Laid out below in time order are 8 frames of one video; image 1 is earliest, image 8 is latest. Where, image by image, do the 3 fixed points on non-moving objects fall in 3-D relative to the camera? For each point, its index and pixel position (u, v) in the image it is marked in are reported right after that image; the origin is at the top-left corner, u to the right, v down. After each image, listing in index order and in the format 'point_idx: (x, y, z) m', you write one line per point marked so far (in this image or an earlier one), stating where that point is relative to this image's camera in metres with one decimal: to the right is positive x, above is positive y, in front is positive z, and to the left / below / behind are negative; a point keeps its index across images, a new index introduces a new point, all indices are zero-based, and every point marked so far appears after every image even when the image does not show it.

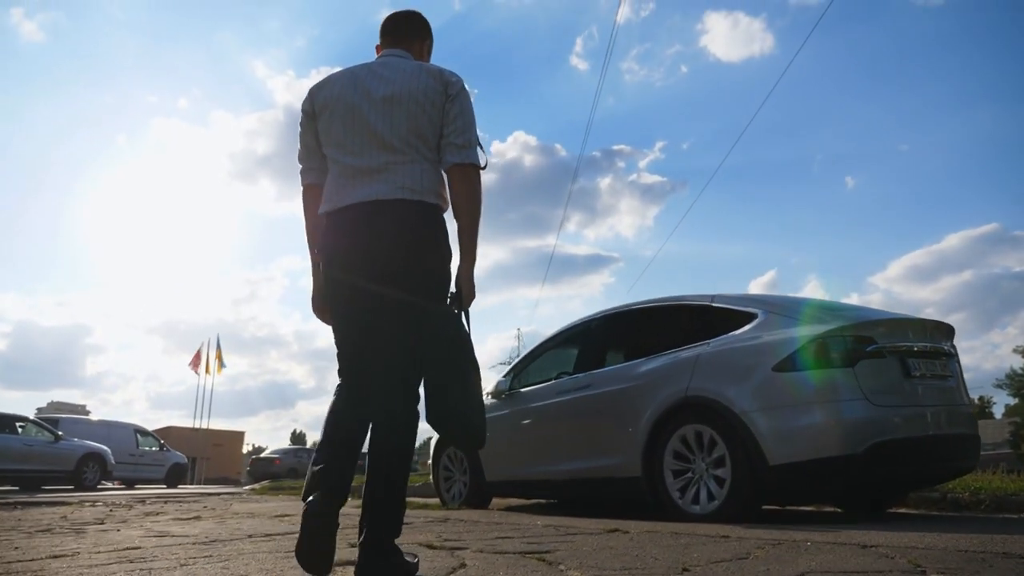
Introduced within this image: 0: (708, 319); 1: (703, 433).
0: (+1.4, -0.2, +5.5) m
1: (+1.2, -0.9, +5.0) m
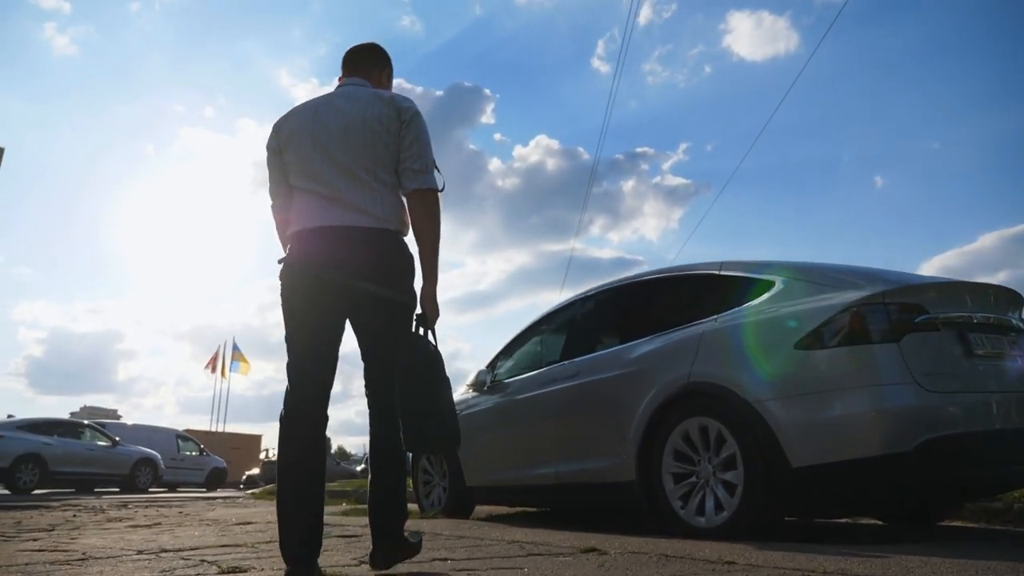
0: (+1.2, 0.0, +4.6) m
1: (+1.1, -0.8, +4.2) m
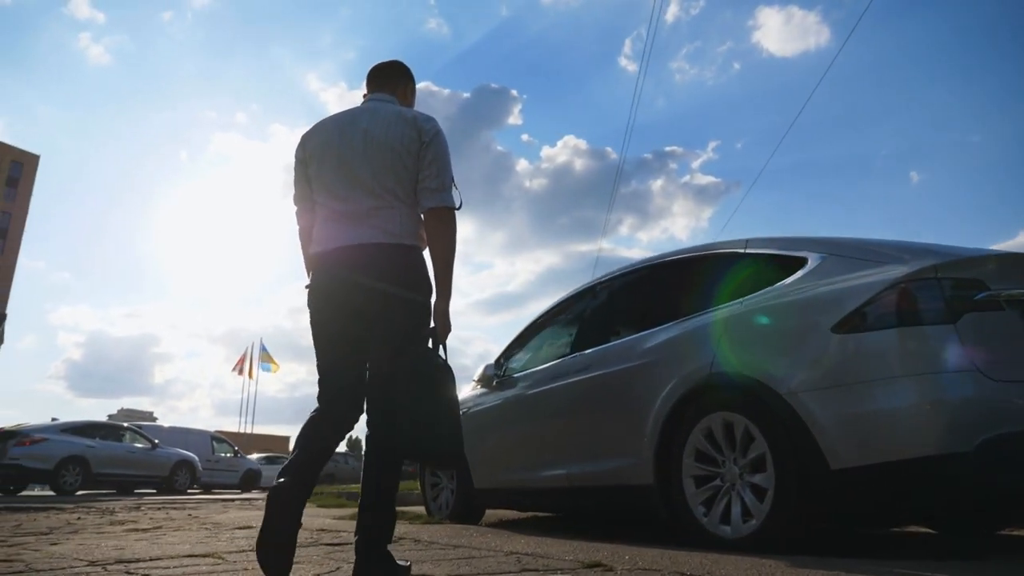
0: (+1.2, +0.1, +4.2) m
1: (+1.1, -0.7, +3.7) m
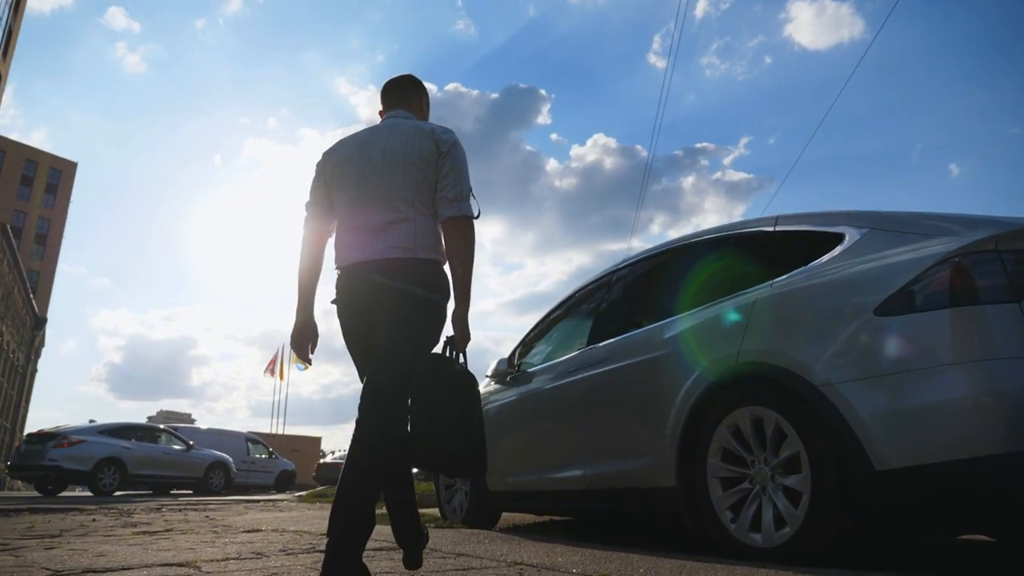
0: (+1.3, +0.2, +3.8) m
1: (+1.1, -0.6, +3.3) m
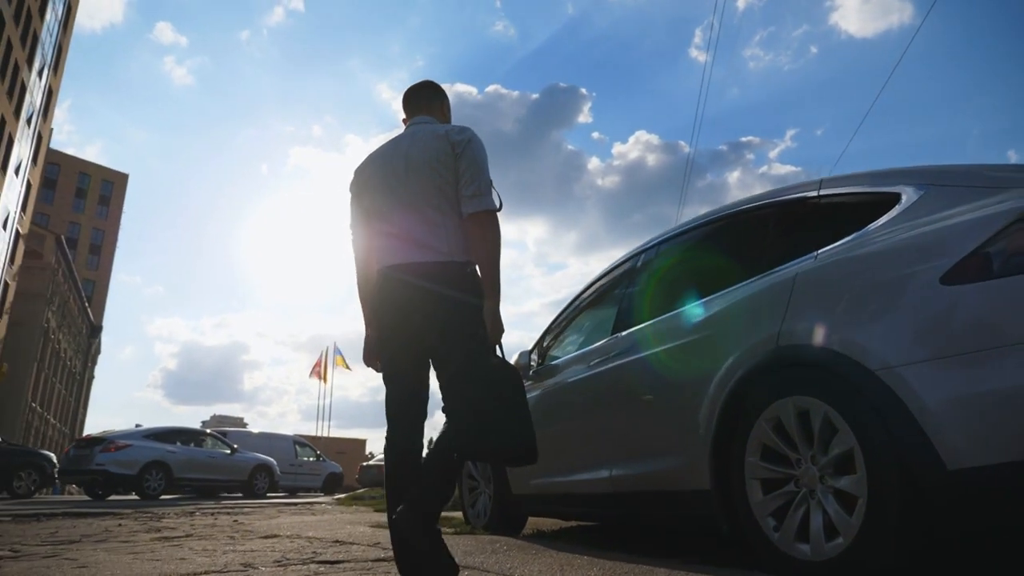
0: (+1.3, +0.3, +3.3) m
1: (+1.1, -0.5, +2.9) m
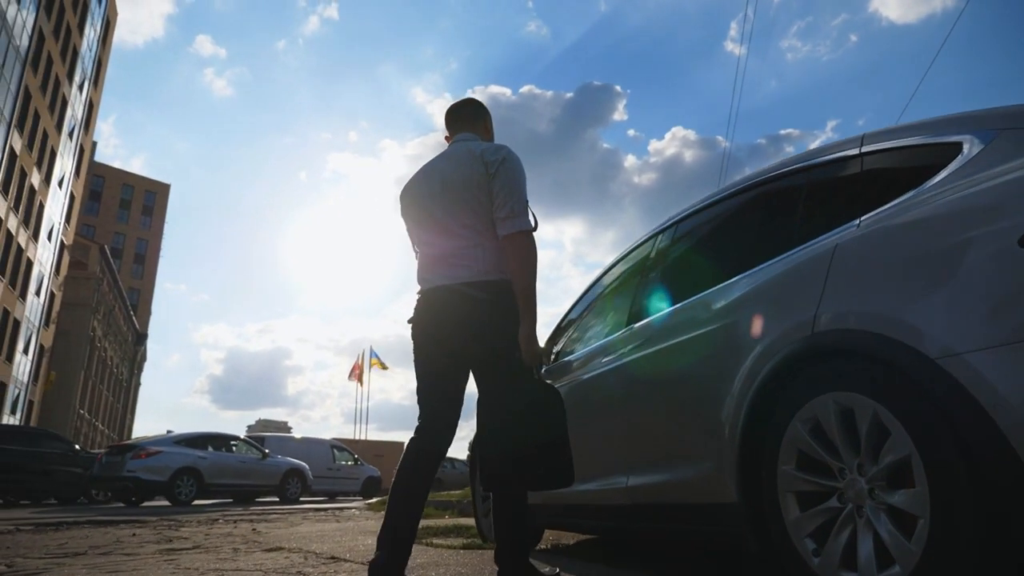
0: (+1.3, +0.4, +2.9) m
1: (+1.1, -0.4, +2.4) m
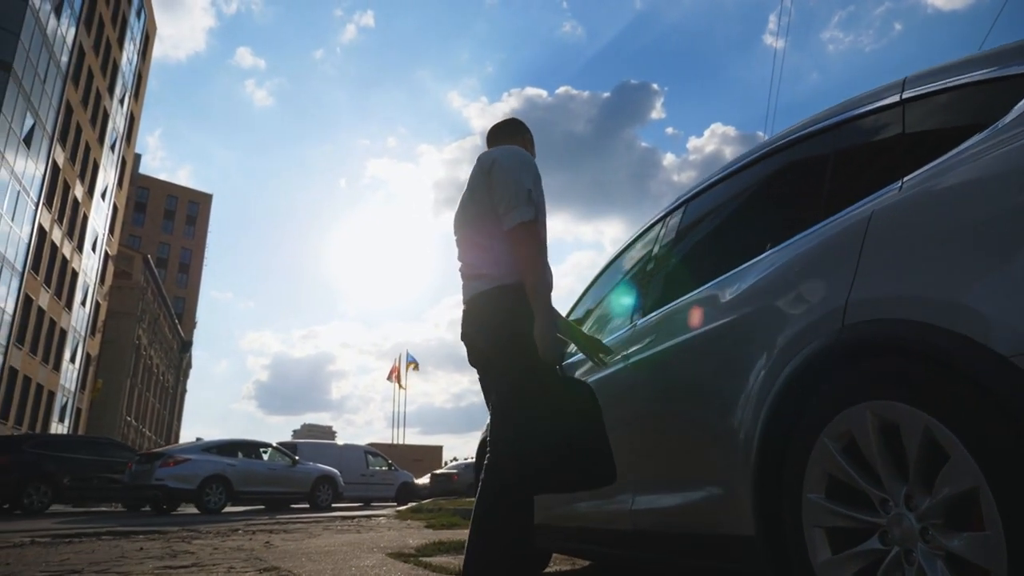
0: (+1.2, +0.4, +2.3) m
1: (+1.0, -0.3, +1.9) m
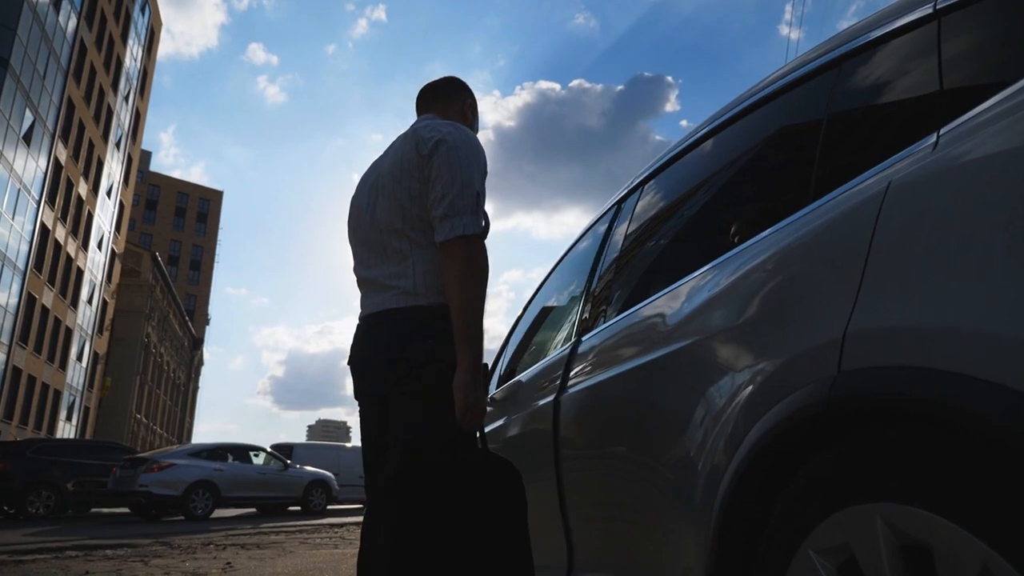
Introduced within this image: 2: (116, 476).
0: (+0.9, +0.4, +1.6) m
1: (+0.7, -0.4, +1.2) m
2: (-7.6, -3.6, +14.8) m
